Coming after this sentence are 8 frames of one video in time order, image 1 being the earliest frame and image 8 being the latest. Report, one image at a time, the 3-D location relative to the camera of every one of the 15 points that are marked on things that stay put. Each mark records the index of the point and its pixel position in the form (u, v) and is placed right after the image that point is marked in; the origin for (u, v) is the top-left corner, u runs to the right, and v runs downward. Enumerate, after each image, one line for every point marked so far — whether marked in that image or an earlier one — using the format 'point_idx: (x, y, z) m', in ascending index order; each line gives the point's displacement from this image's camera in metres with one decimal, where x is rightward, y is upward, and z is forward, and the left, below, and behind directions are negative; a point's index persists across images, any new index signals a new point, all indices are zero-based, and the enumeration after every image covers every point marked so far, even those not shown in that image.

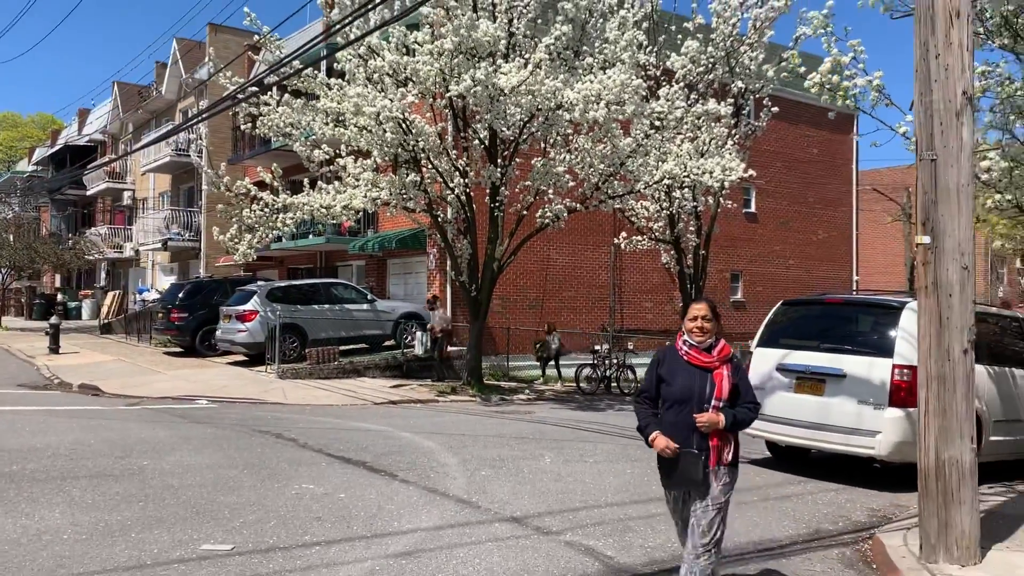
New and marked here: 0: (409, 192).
0: (-1.6, +1.5, +13.6) m
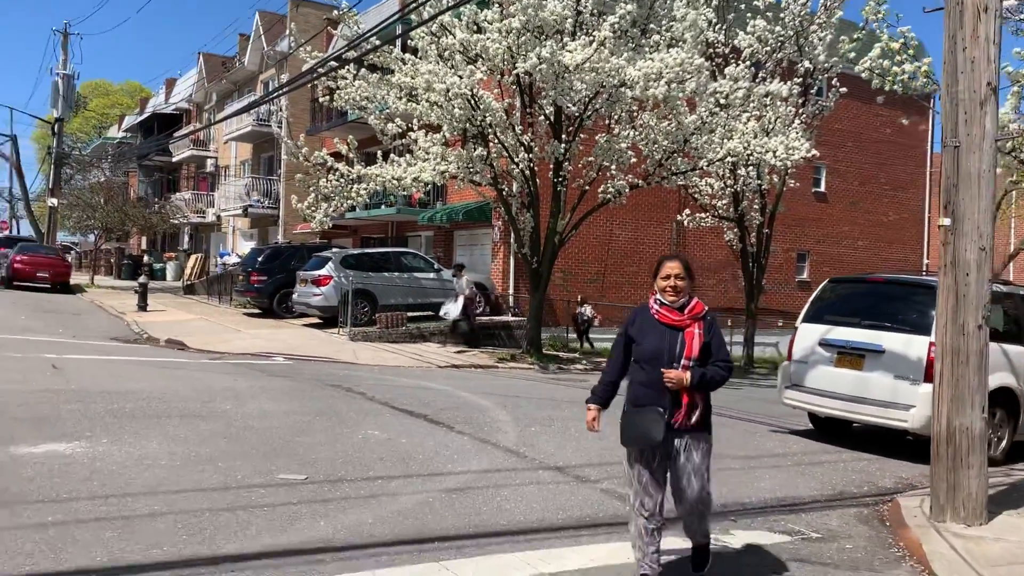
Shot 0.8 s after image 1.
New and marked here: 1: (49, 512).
0: (-0.6, +2.0, +14.2) m
1: (-2.3, -1.1, +4.3) m
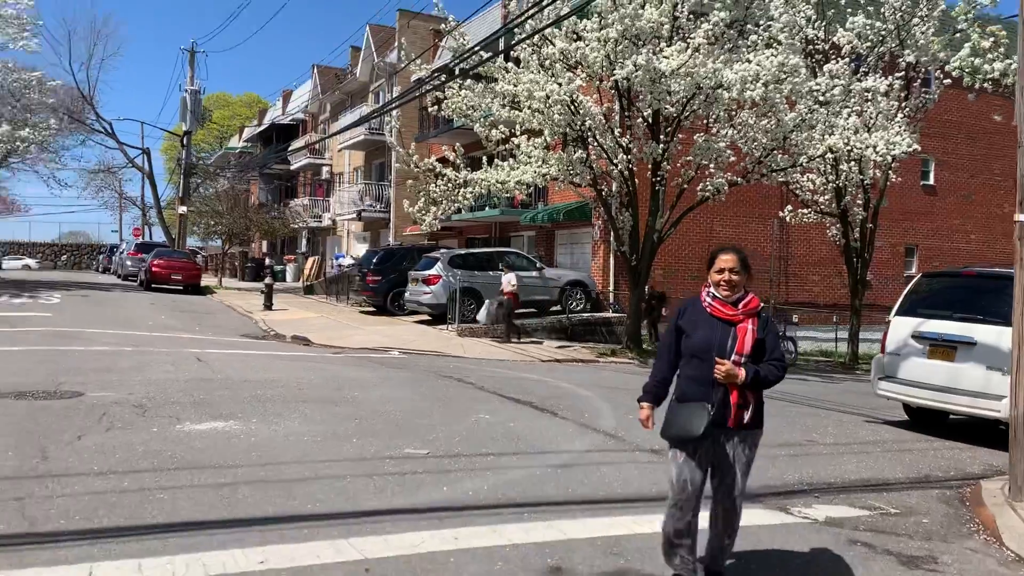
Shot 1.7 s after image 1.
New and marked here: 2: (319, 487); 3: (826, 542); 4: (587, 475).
0: (+1.1, +2.0, +14.7) m
1: (-1.7, -1.1, +5.2) m
2: (-1.1, -1.1, +5.0) m
3: (+1.7, -1.3, +4.6) m
4: (+0.5, -1.2, +5.7) m
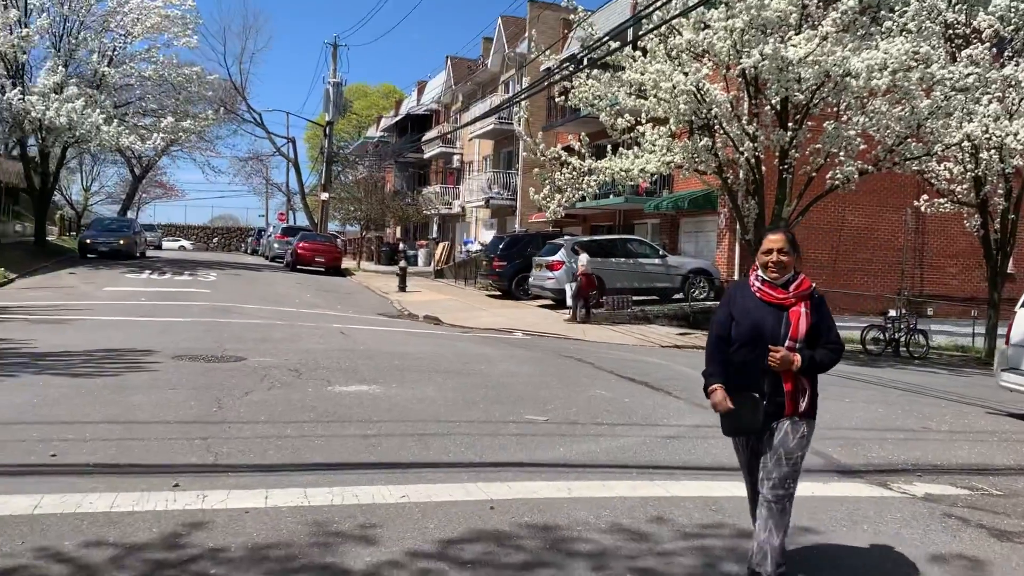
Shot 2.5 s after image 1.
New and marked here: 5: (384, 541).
0: (+3.2, +2.3, +14.9) m
1: (-1.0, -0.9, +5.9) m
2: (-0.4, -1.0, +5.7) m
3: (+2.3, -1.3, +4.8) m
4: (+1.3, -1.1, +6.1) m
5: (-0.5, -1.1, +3.8) m
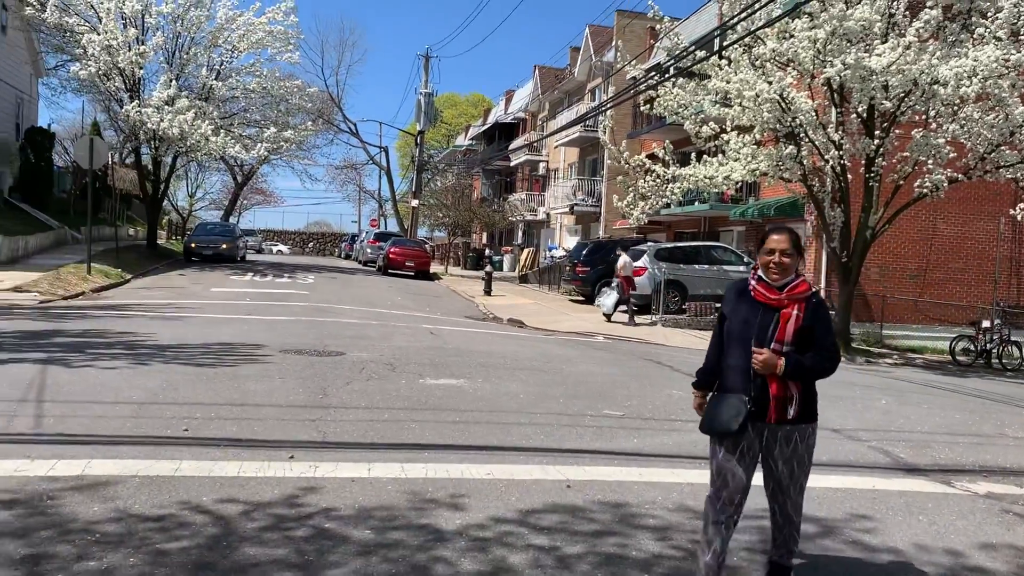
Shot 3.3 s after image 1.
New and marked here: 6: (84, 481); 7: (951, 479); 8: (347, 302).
0: (+4.7, +2.1, +15.0) m
1: (-0.4, -0.9, +6.4) m
2: (+0.1, -1.0, +6.1) m
3: (+2.7, -1.3, +5.1) m
4: (+1.9, -1.1, +6.4) m
5: (-0.2, -1.1, +4.3) m
6: (-2.1, -0.9, +4.3) m
7: (+2.9, -1.3, +5.7) m
8: (-3.4, -0.3, +17.8) m
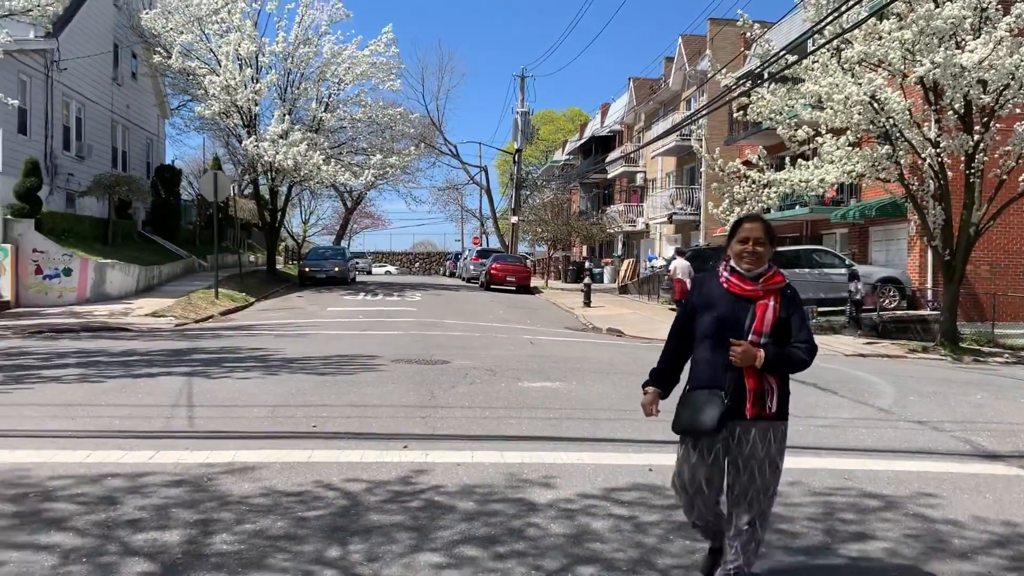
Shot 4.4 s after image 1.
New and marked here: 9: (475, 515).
0: (+6.3, +2.1, +15.0) m
1: (+0.3, -1.0, +7.0) m
2: (+0.8, -1.0, +6.7) m
3: (+3.3, -1.2, +5.3) m
4: (+2.6, -1.1, +6.7) m
5: (+0.3, -1.1, +4.8) m
6: (-1.6, -1.0, +5.1) m
7: (+3.5, -1.2, +5.9) m
8: (-1.3, -0.6, +18.7) m
9: (-0.2, -1.1, +4.3) m
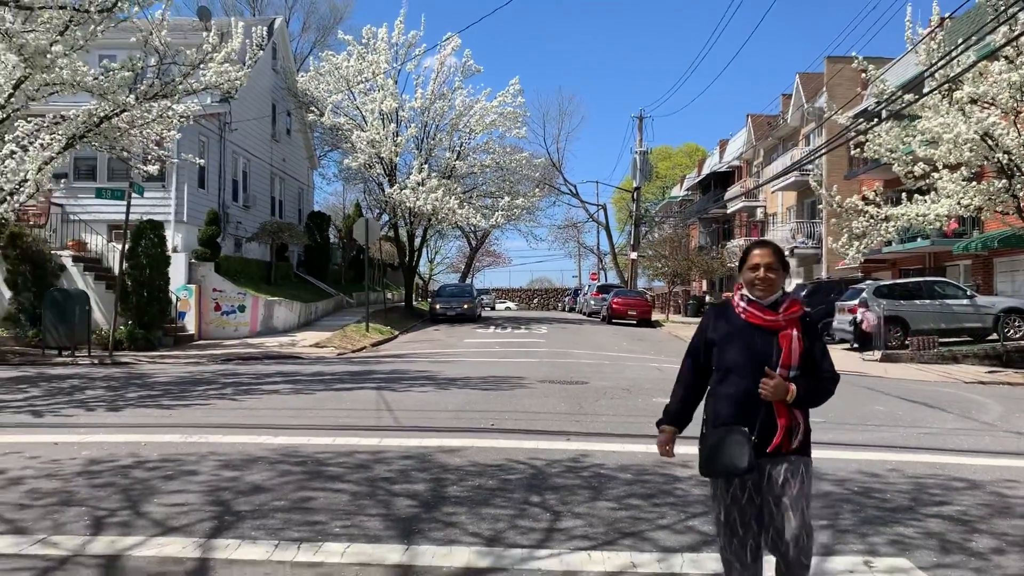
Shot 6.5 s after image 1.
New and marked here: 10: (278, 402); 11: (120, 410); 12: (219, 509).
0: (+8.6, +1.6, +15.6) m
1: (+1.7, -1.3, +8.3) m
2: (+2.1, -1.3, +7.9) m
3: (+4.3, -1.4, +6.2) m
4: (+3.8, -1.3, +7.8) m
5: (+1.3, -1.3, +6.2) m
6: (-0.5, -1.2, +6.6) m
7: (+4.7, -1.4, +6.8) m
8: (+1.6, -1.4, +20.1) m
9: (+0.8, -1.3, +5.7) m
10: (-2.4, -1.2, +9.1) m
11: (-3.8, -1.2, +8.4) m
12: (-1.6, -1.2, +4.9) m
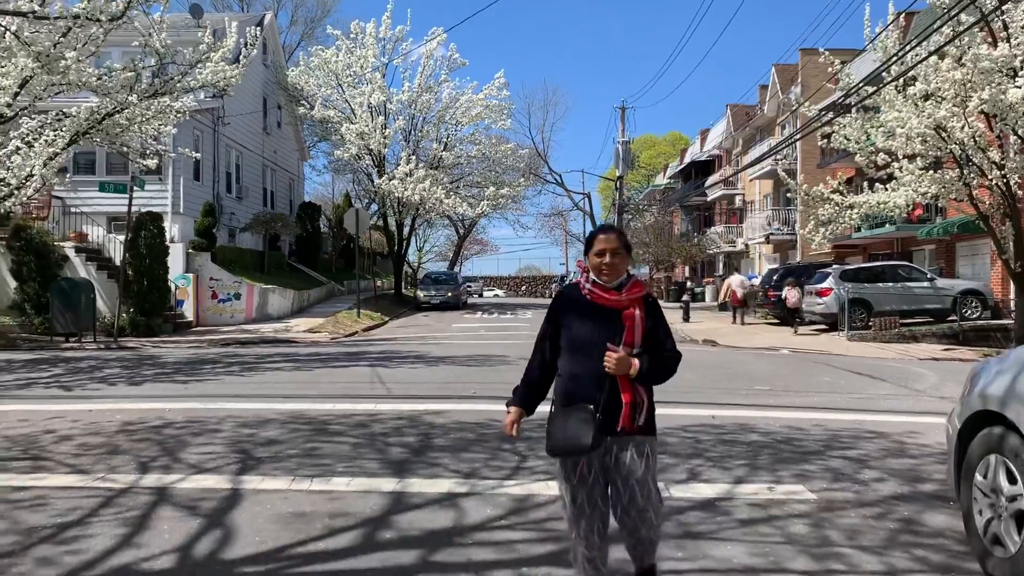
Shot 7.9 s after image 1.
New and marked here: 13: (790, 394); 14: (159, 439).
0: (+8.3, +1.9, +16.6) m
1: (+1.4, -1.1, +9.3) m
2: (+1.9, -1.1, +8.9) m
3: (+4.1, -1.2, +7.2) m
4: (+3.6, -1.1, +8.8) m
5: (+1.1, -1.1, +7.2) m
6: (-0.7, -1.1, +7.6) m
7: (+4.5, -1.2, +7.8) m
8: (+1.2, -1.0, +21.1) m
9: (+0.6, -1.1, +6.7) m
10: (-2.7, -1.0, +10.0) m
11: (-4.0, -1.0, +9.3) m
12: (-1.8, -1.1, +5.8) m
13: (+2.9, -1.1, +9.1) m
14: (-2.5, -1.1, +6.2) m
